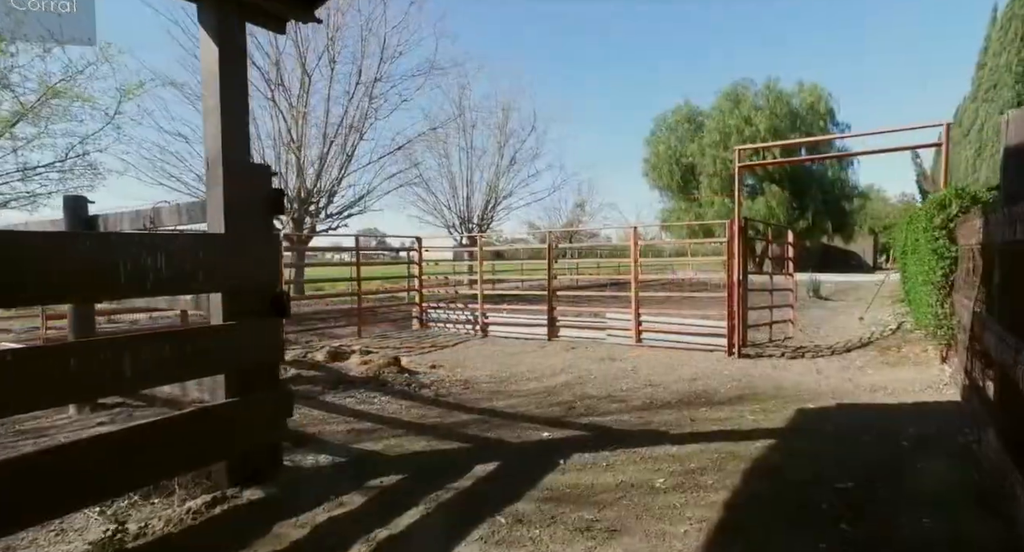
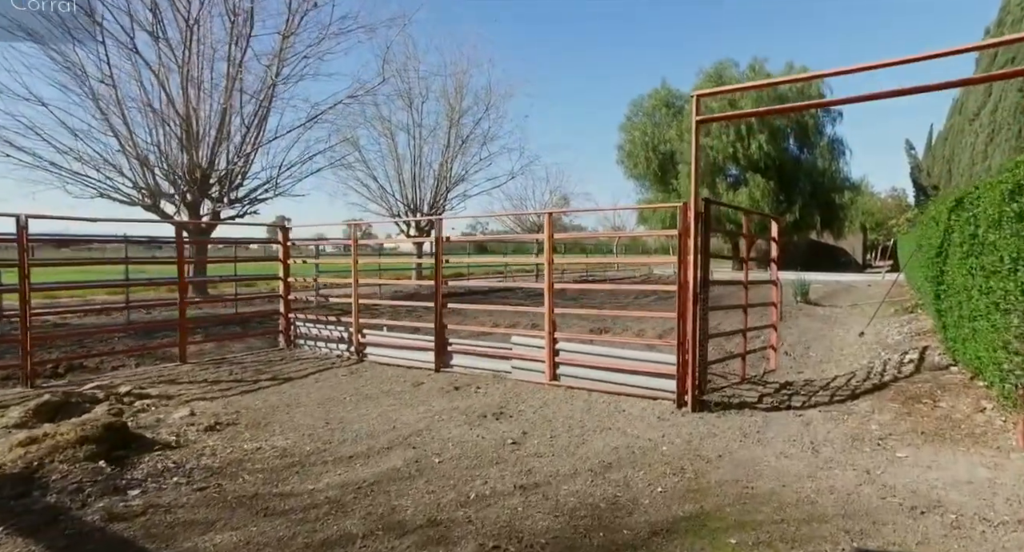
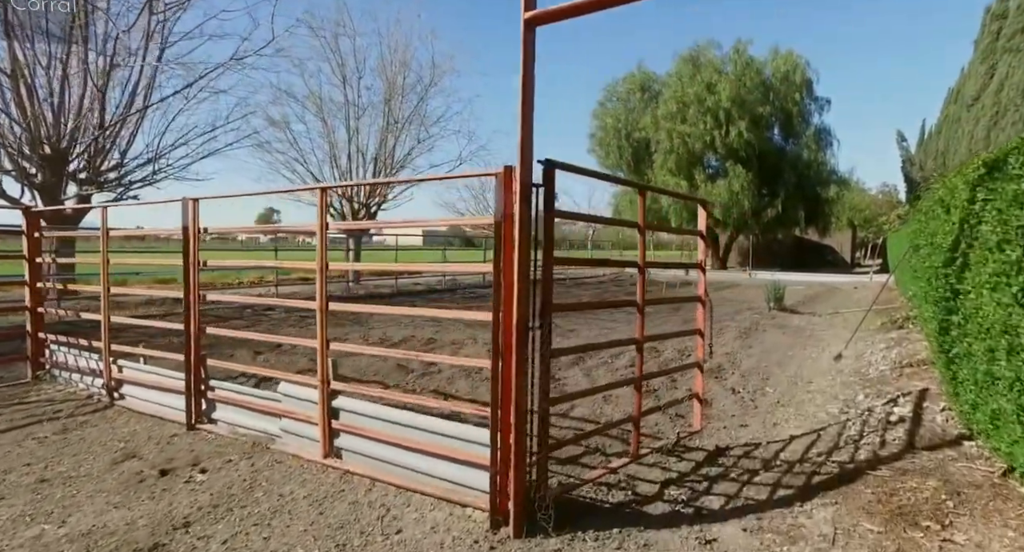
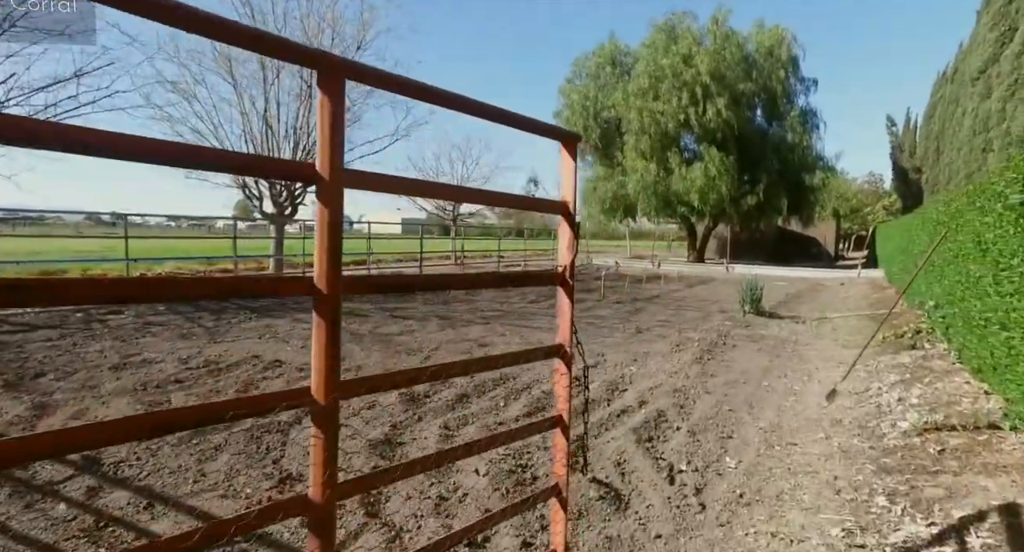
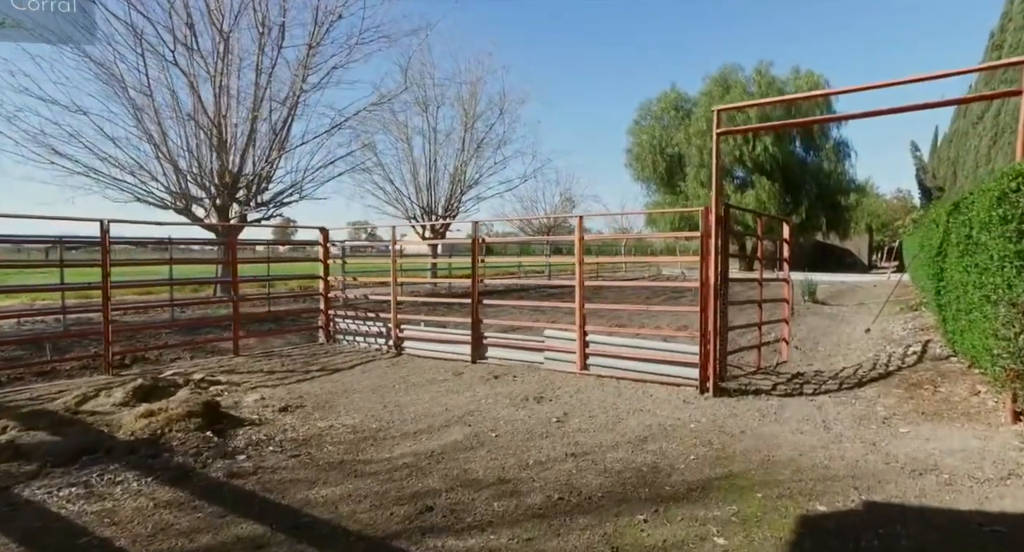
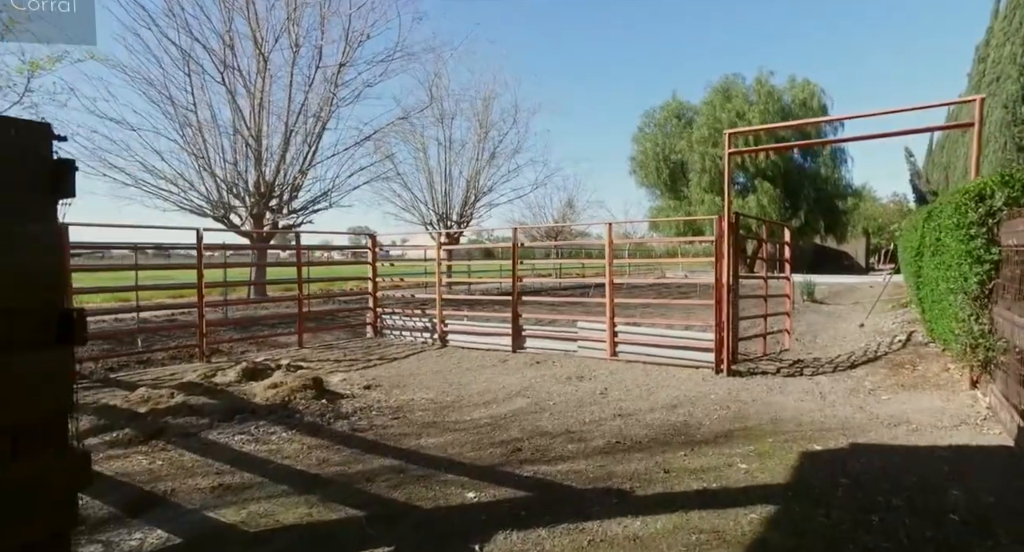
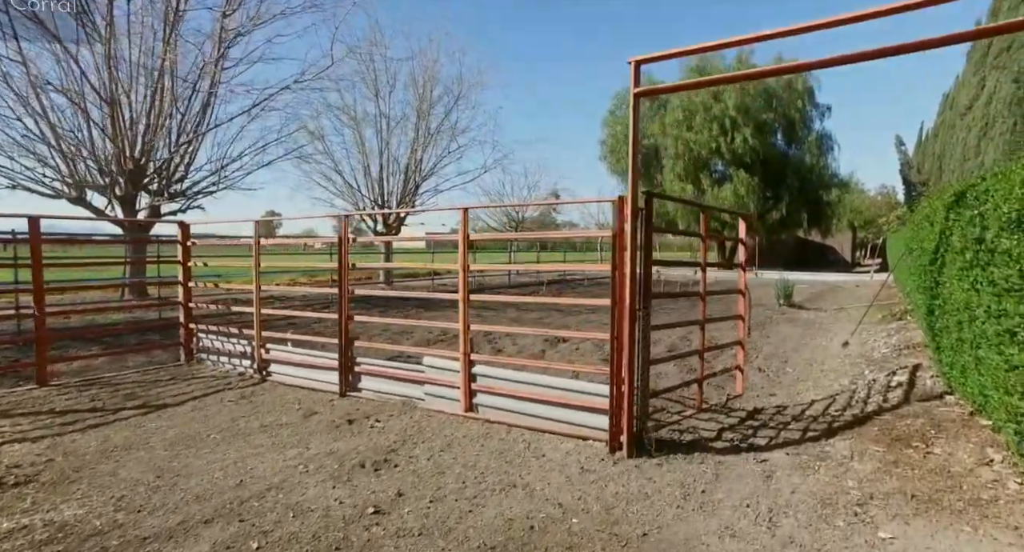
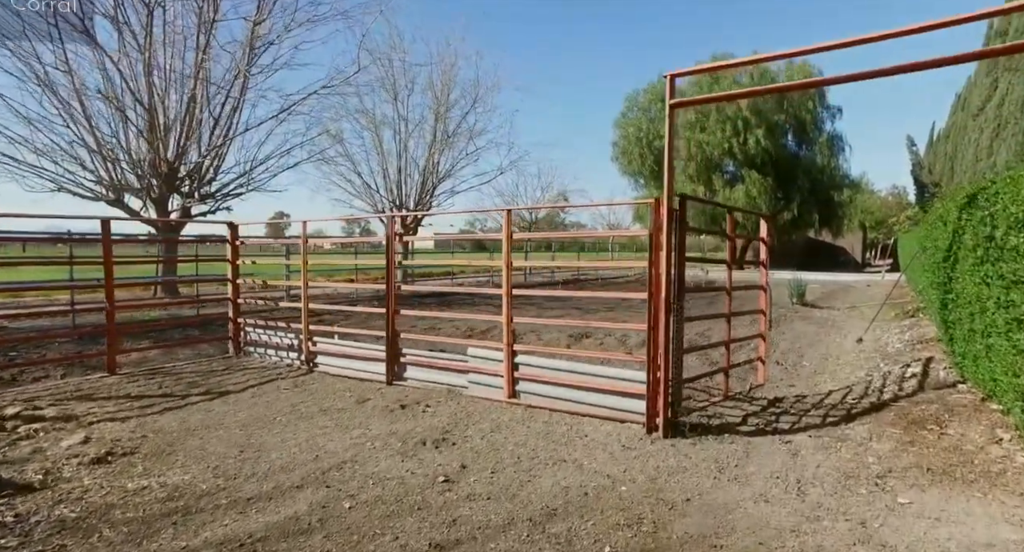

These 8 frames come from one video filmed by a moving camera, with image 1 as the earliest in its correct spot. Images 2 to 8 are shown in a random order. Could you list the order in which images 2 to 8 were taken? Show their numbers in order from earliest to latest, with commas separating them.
6, 5, 2, 8, 7, 3, 4
